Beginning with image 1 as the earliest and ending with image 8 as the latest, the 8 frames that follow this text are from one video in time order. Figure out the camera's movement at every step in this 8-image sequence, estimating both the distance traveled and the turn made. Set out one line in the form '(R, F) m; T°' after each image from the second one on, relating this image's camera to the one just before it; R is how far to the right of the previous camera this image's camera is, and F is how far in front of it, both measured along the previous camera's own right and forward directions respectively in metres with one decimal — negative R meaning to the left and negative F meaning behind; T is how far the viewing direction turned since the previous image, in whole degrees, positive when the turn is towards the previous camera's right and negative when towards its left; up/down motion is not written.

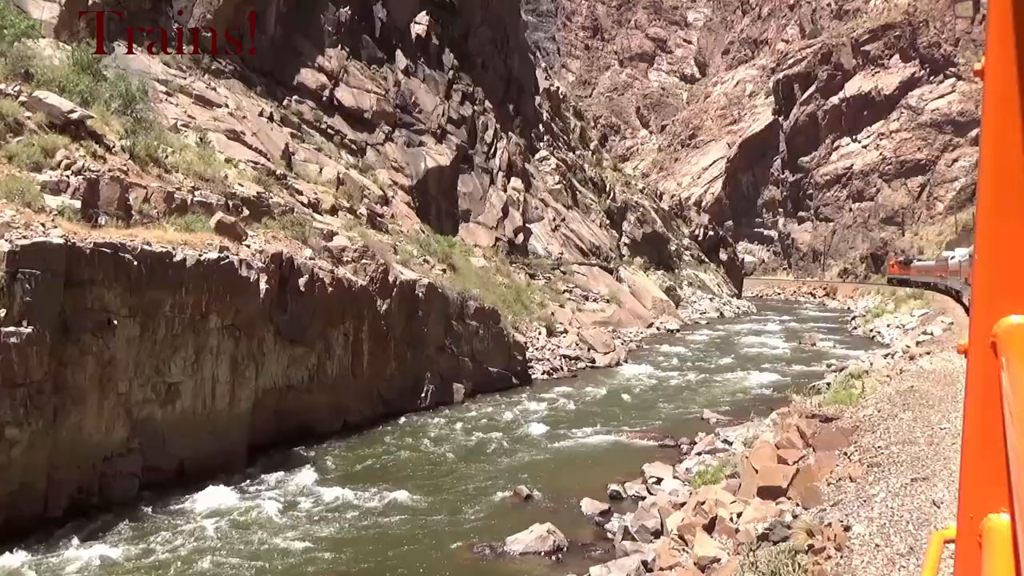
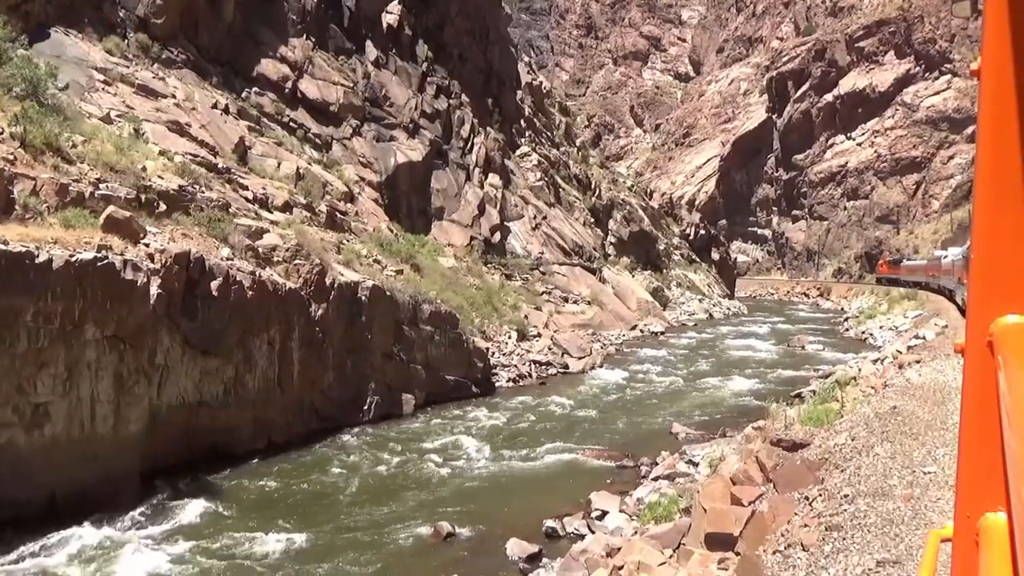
(+0.8, +1.4) m; 0°
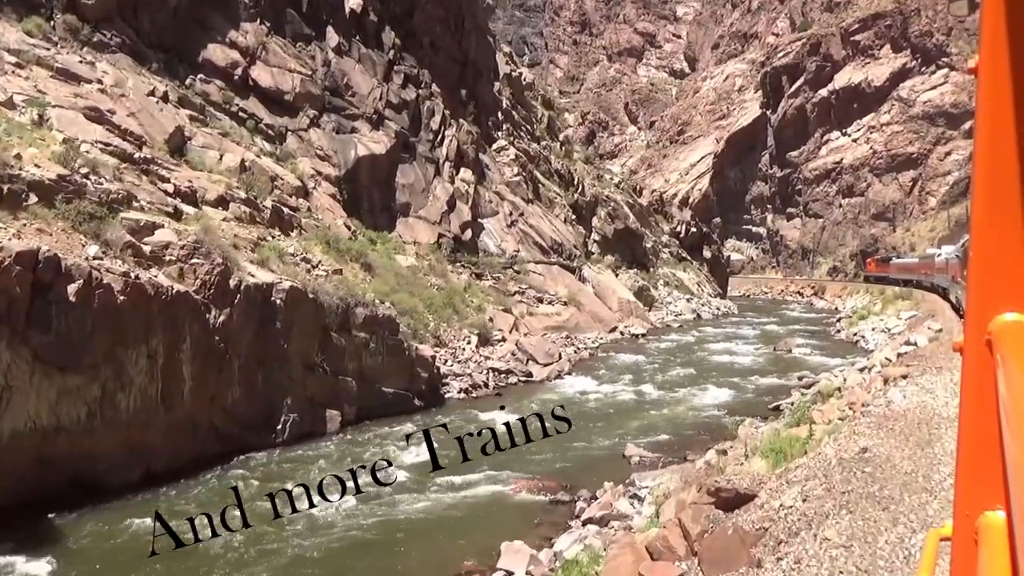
(+1.0, +1.8) m; 0°
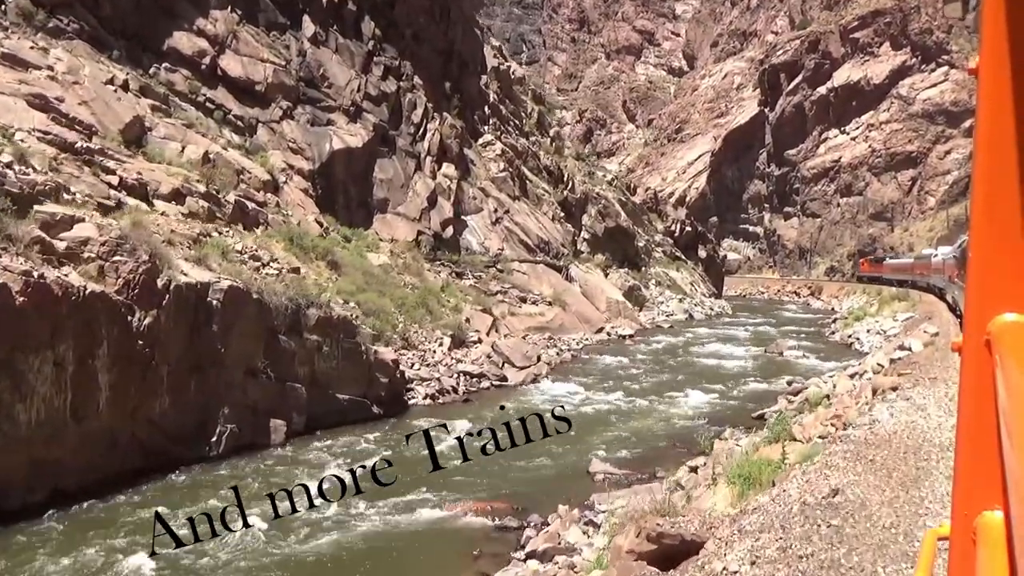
(+0.6, +1.1) m; 0°
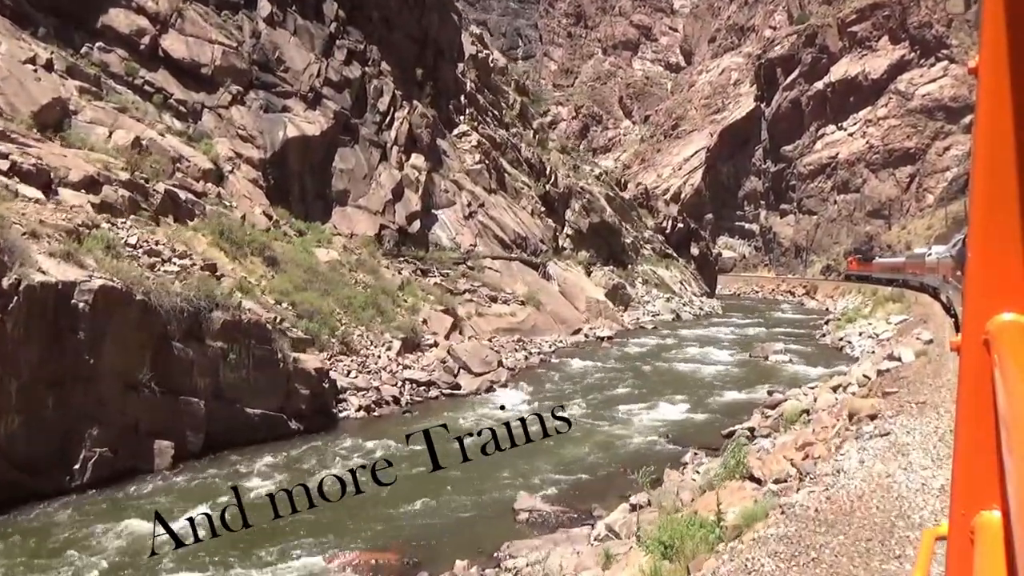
(+1.0, +1.8) m; 0°
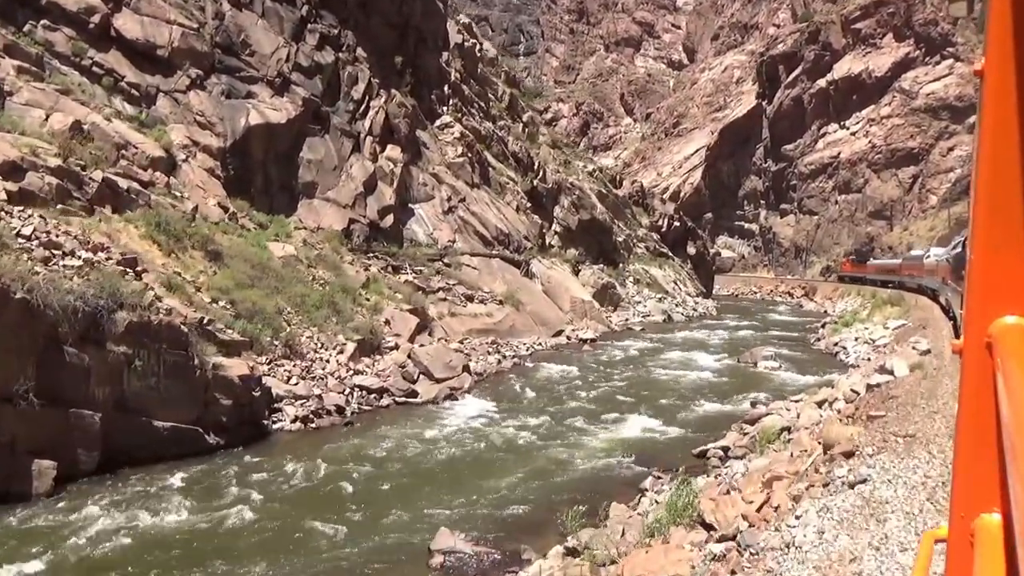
(+0.8, +1.4) m; 0°
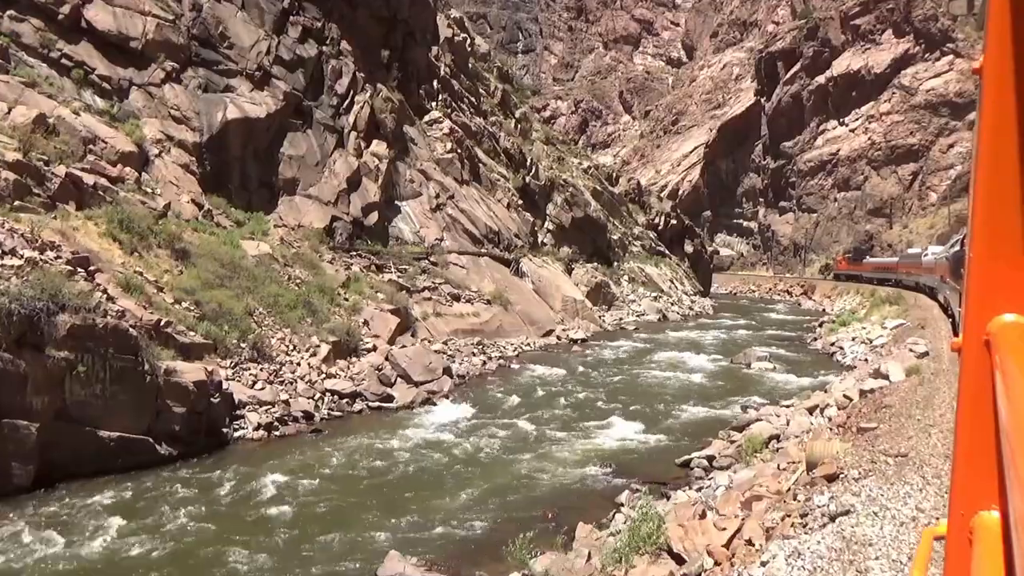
(+0.4, +0.7) m; 0°
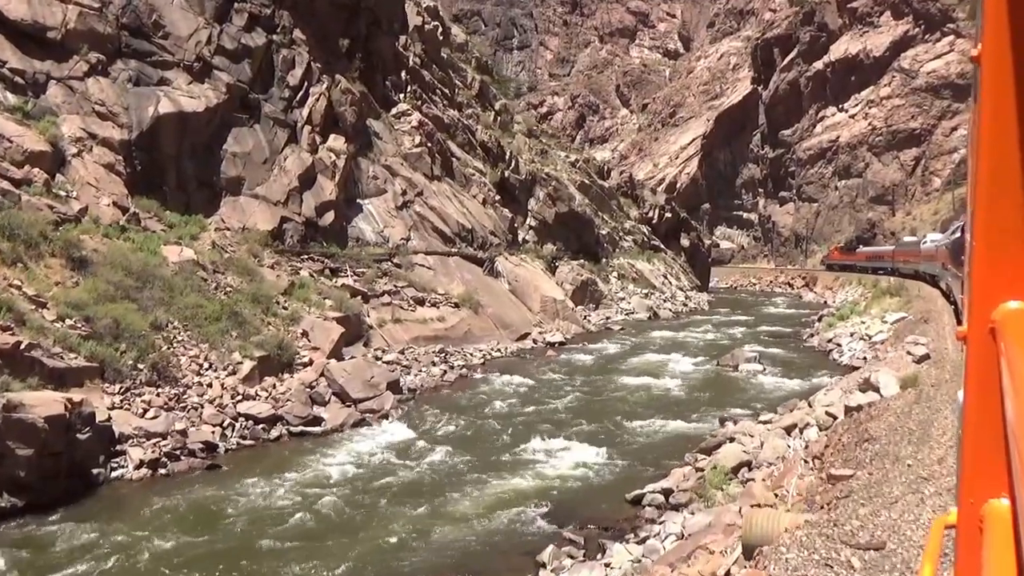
(+1.1, +1.9) m; 0°
